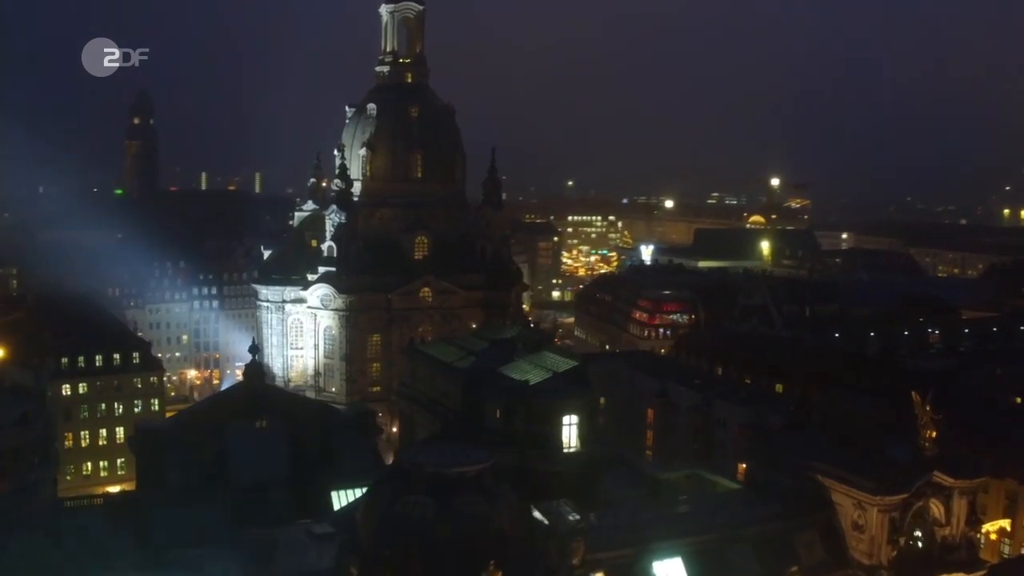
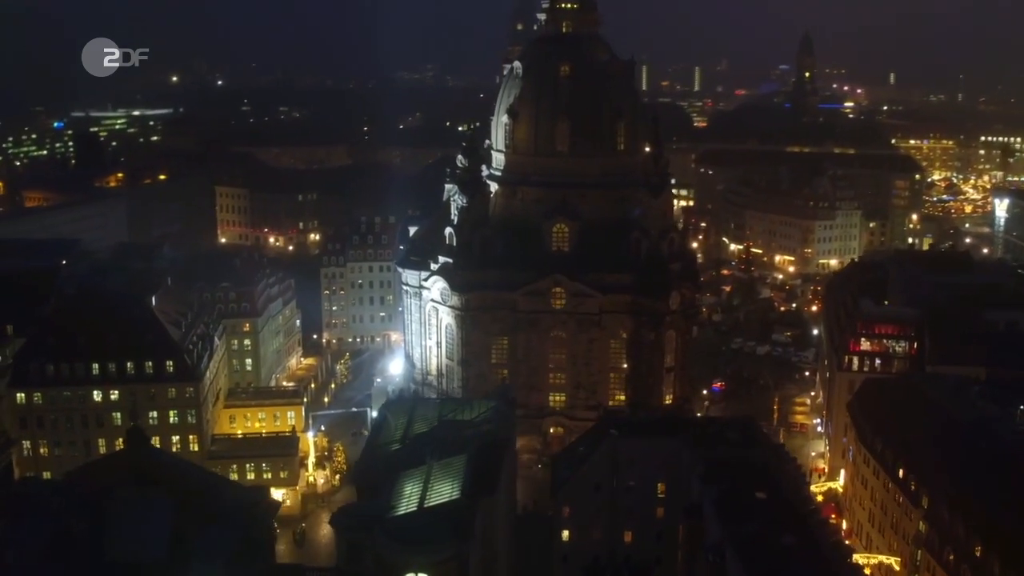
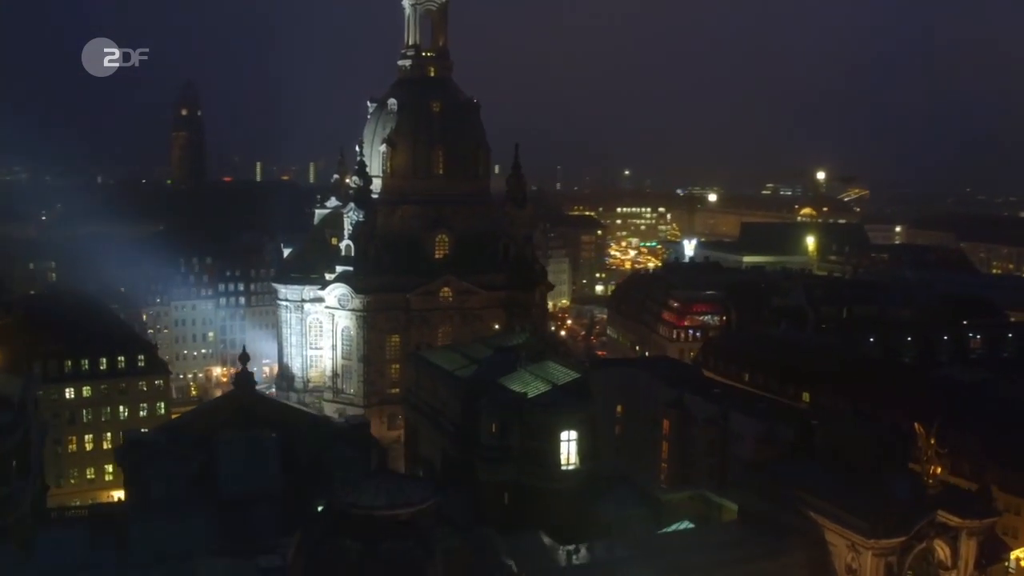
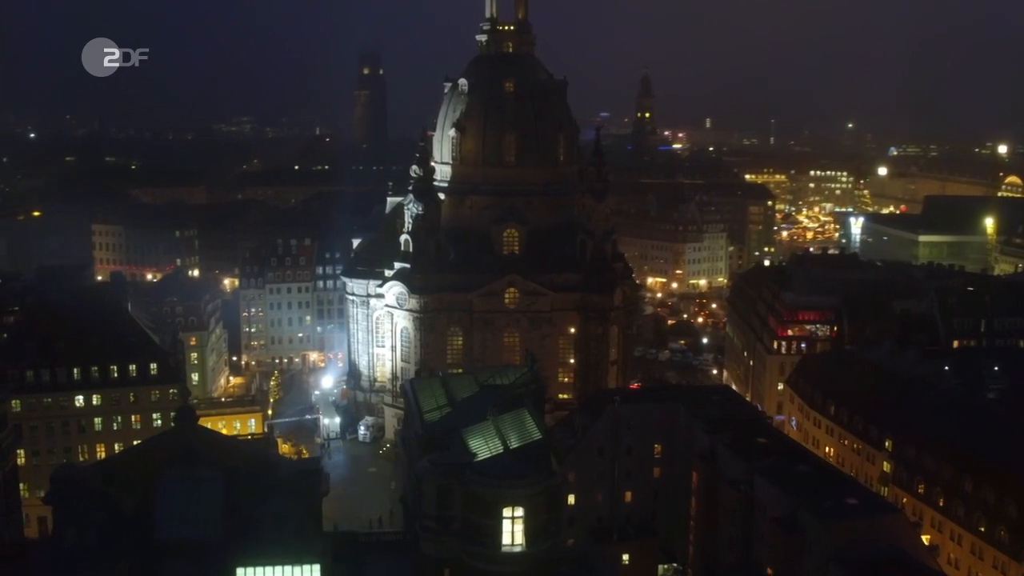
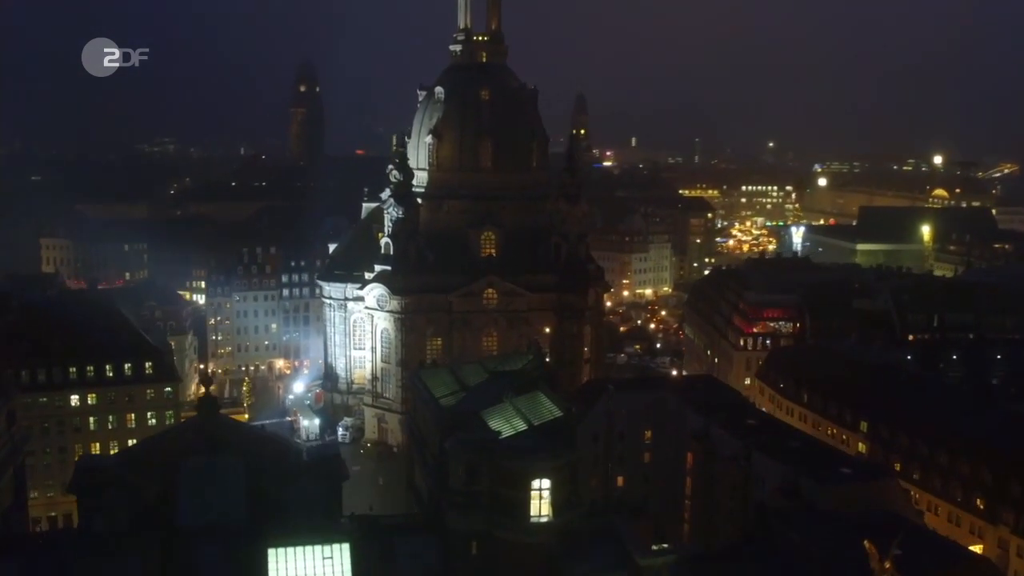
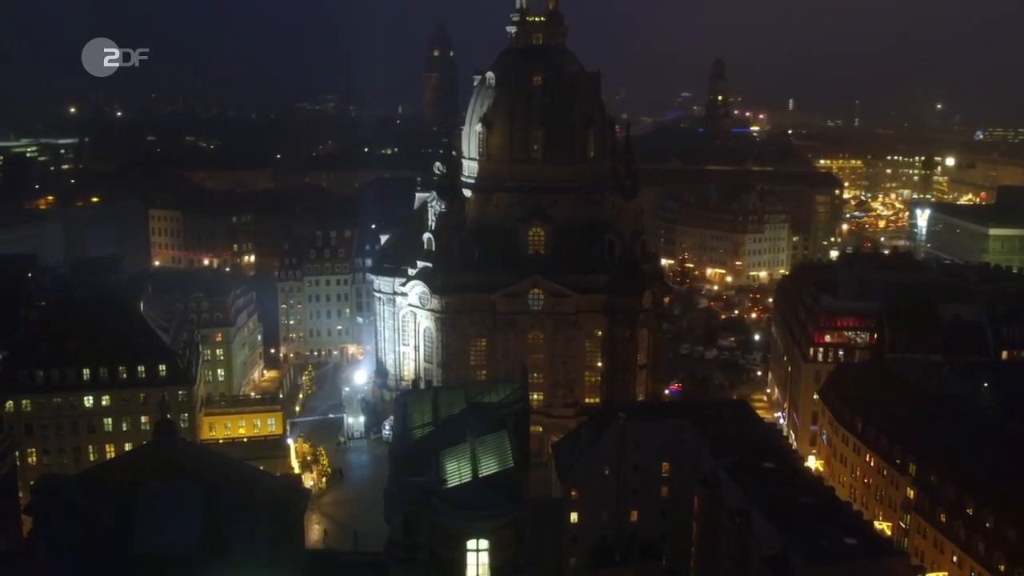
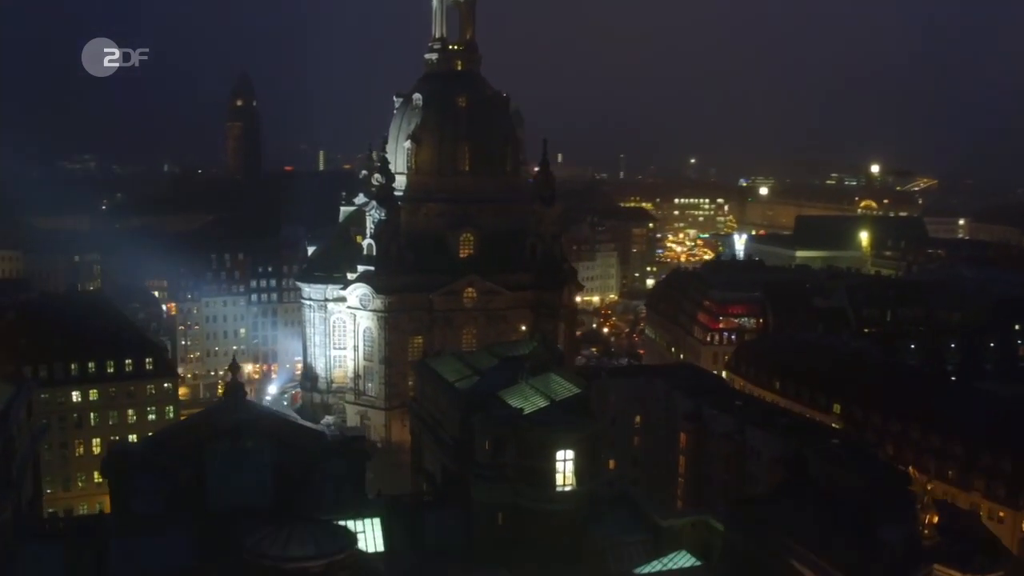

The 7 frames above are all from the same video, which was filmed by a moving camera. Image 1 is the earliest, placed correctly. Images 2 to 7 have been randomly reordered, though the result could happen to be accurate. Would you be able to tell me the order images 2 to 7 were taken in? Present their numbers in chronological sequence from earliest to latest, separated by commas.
3, 7, 5, 4, 6, 2
